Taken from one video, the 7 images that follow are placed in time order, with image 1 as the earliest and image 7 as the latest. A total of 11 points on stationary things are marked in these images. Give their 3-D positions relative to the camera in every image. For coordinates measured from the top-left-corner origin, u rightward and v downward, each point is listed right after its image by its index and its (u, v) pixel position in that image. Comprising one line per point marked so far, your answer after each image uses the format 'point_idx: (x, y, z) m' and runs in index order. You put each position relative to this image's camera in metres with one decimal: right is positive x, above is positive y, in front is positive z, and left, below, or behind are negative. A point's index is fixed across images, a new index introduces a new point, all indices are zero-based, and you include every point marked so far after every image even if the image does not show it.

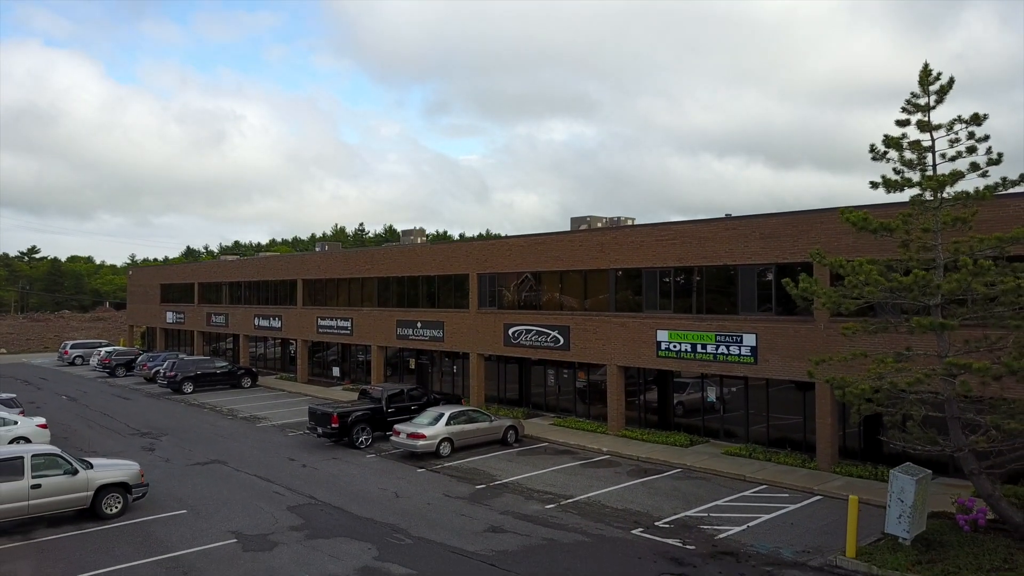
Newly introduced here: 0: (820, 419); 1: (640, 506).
0: (+8.5, -3.5, +19.2) m
1: (+3.0, -5.1, +16.4) m
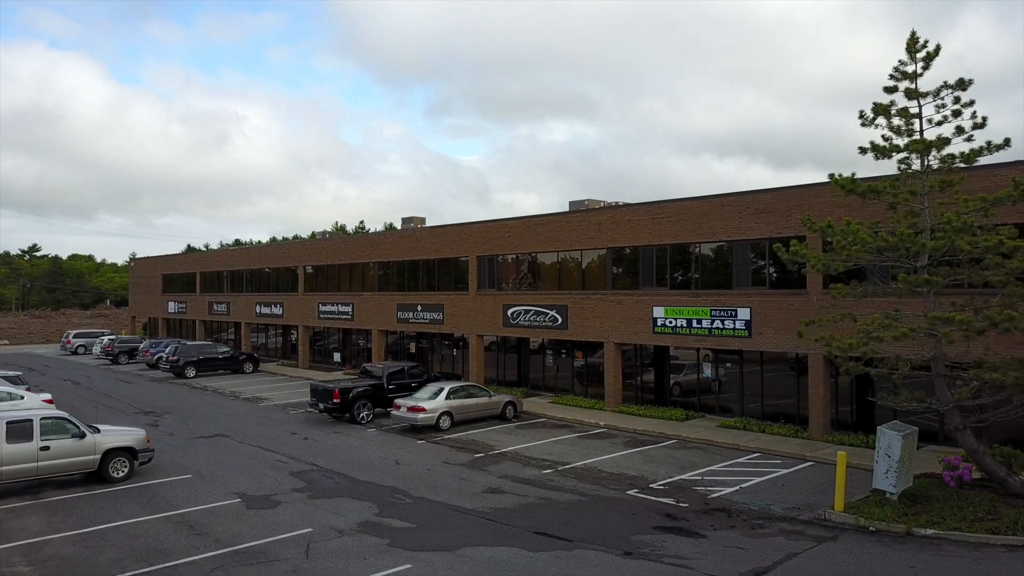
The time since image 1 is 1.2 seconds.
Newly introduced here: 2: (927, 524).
0: (+8.4, -2.8, +19.6) m
1: (+3.0, -4.4, +16.7) m
2: (+7.4, -4.1, +12.4) m
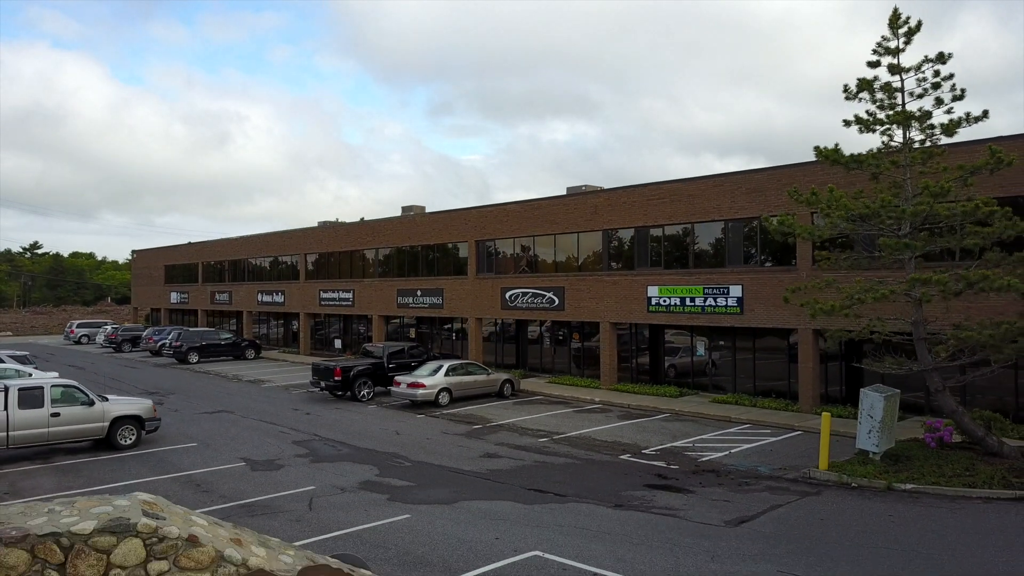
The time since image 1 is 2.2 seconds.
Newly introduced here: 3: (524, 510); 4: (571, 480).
0: (+8.3, -2.1, +20.1) m
1: (+2.9, -3.7, +17.2) m
2: (+7.3, -3.5, +12.8) m
3: (+0.2, -3.8, +12.0) m
4: (+1.2, -3.8, +13.7) m
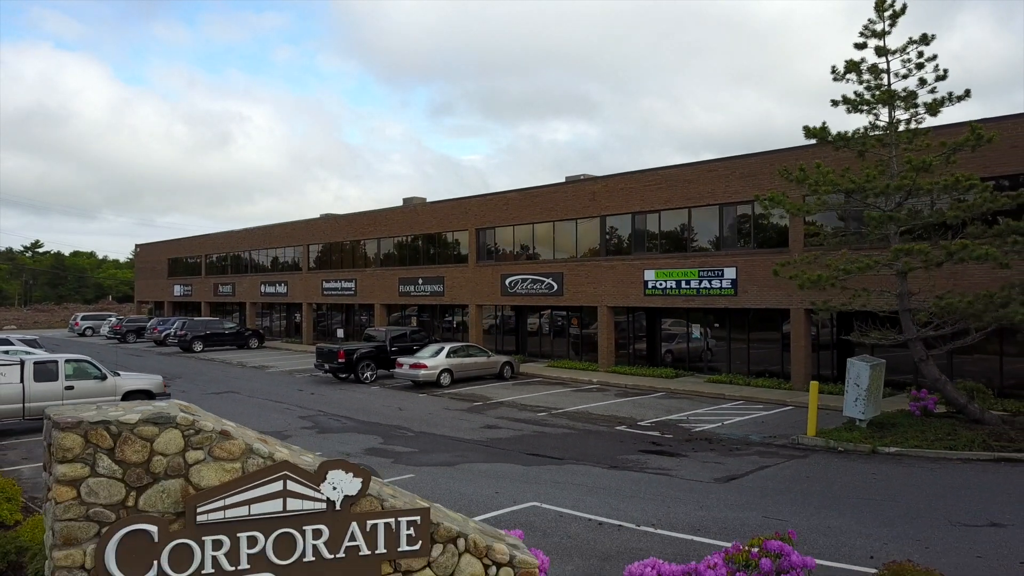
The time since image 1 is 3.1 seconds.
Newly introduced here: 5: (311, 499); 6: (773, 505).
0: (+8.3, -1.6, +20.6) m
1: (+2.9, -3.2, +17.7) m
2: (+7.3, -3.0, +13.3) m
3: (+0.2, -3.3, +12.5) m
4: (+1.2, -3.2, +14.2) m
5: (-1.4, -1.5, +4.9) m
6: (+3.8, -3.2, +10.2) m
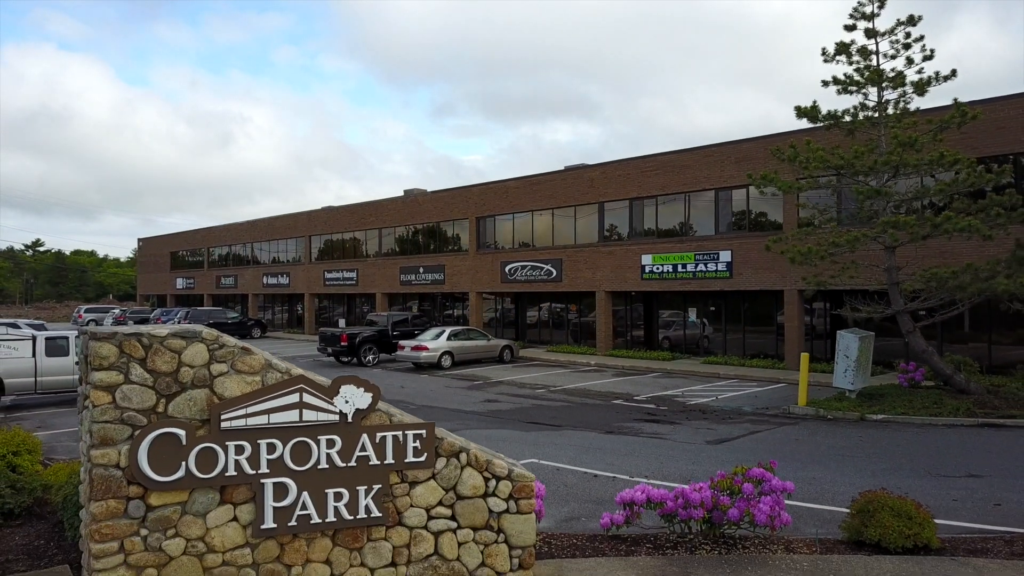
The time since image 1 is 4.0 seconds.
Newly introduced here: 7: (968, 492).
0: (+8.3, -1.1, +21.0) m
1: (+2.9, -2.7, +18.1) m
2: (+7.2, -2.4, +13.8) m
3: (+0.2, -2.7, +12.9) m
4: (+1.1, -2.7, +14.7) m
5: (-1.4, -0.9, +5.4) m
6: (+3.8, -2.7, +10.6) m
7: (+5.8, -2.6, +9.0) m
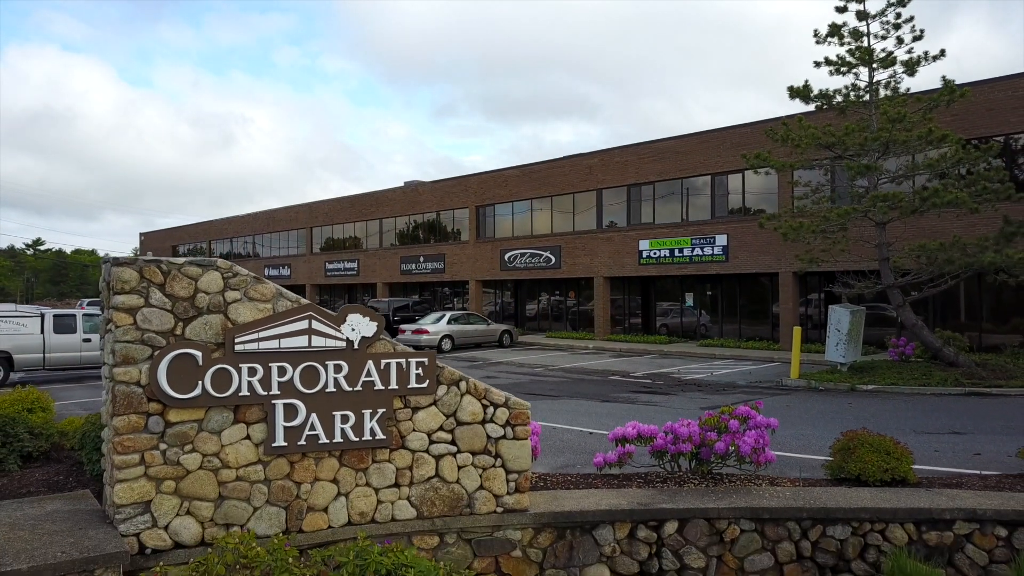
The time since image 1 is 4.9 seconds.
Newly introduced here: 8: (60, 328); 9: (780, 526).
0: (+8.3, -0.6, +21.3) m
1: (+2.8, -2.1, +18.5) m
2: (+7.2, -1.9, +14.1) m
3: (+0.2, -2.2, +13.2) m
4: (+1.1, -2.2, +15.0) m
5: (-1.5, -0.4, +5.7) m
6: (+3.8, -2.1, +11.0) m
7: (+5.8, -2.1, +9.3) m
8: (-11.1, -1.0, +17.1) m
9: (+2.4, -2.1, +6.2) m
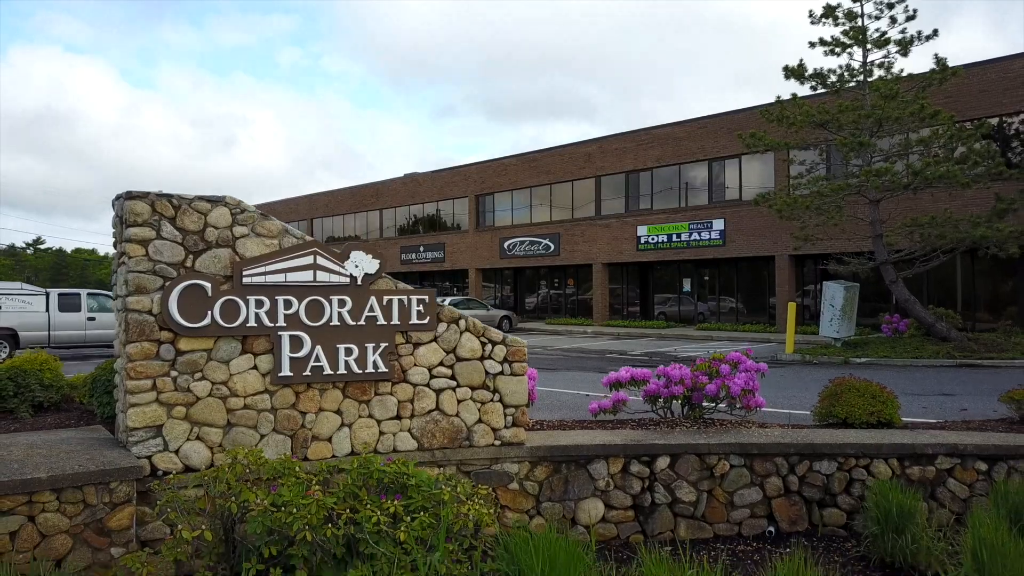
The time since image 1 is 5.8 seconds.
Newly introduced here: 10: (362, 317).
0: (+8.3, -0.1, +21.5) m
1: (+2.8, -1.6, +18.7) m
2: (+7.2, -1.4, +14.3) m
3: (+0.1, -1.7, +13.5) m
4: (+1.1, -1.7, +15.2) m
5: (-1.5, +0.1, +5.9) m
6: (+3.8, -1.6, +11.2) m
7: (+5.8, -1.6, +9.5) m
8: (-11.1, -0.4, +17.3) m
9: (+2.4, -1.6, +6.4) m
10: (-1.3, -0.3, +6.0) m
